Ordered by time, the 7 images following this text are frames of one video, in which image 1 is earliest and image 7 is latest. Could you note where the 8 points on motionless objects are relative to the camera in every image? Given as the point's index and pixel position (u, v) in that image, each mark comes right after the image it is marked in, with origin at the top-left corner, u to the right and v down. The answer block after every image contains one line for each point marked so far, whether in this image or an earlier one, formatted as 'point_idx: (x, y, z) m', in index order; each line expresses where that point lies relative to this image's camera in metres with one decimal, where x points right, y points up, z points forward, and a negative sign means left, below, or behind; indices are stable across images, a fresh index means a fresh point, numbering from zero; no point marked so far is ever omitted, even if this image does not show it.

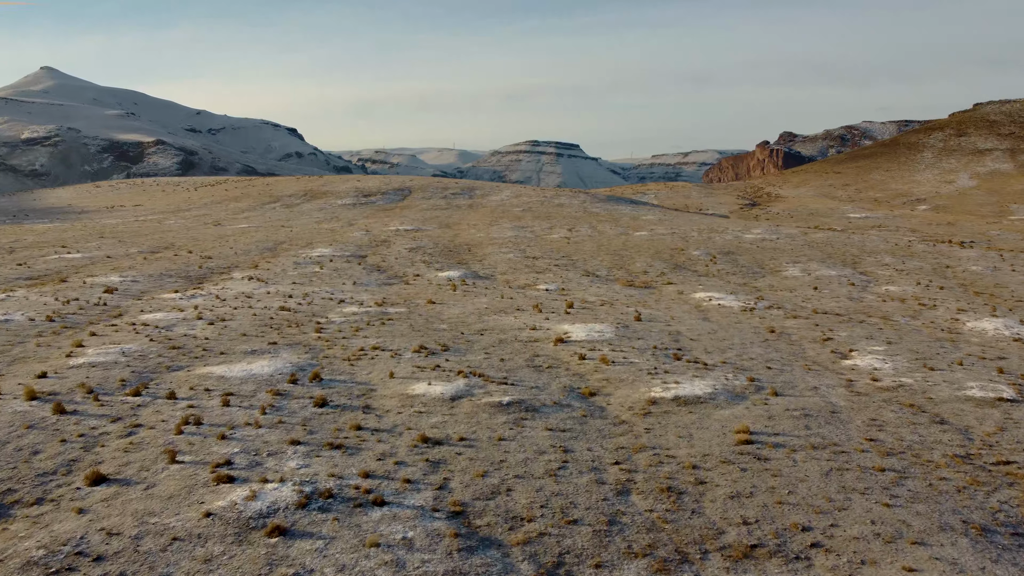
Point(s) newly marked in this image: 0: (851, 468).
0: (+7.0, -3.7, +17.1) m
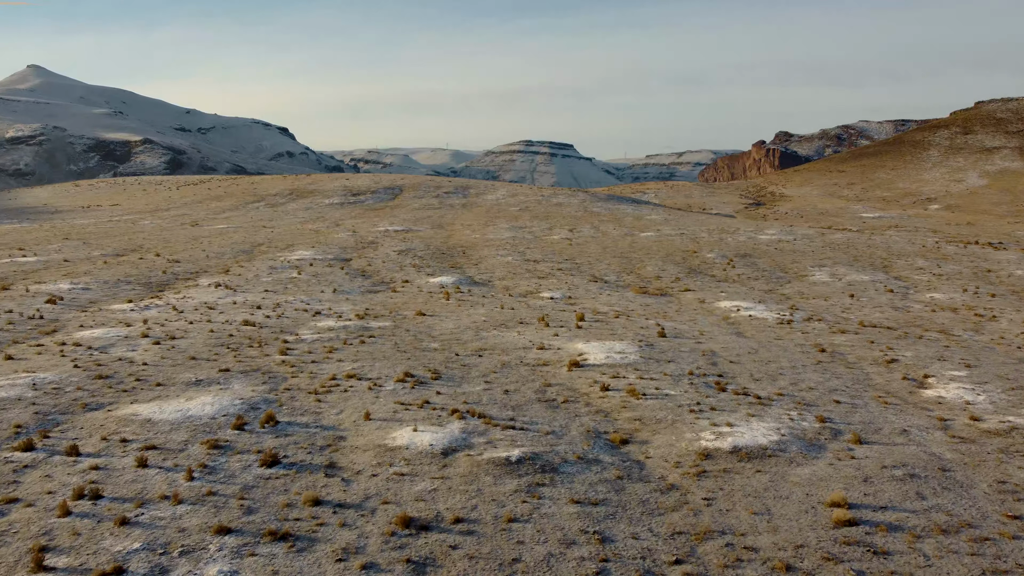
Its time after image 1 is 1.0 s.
0: (+7.2, -4.1, +12.1) m
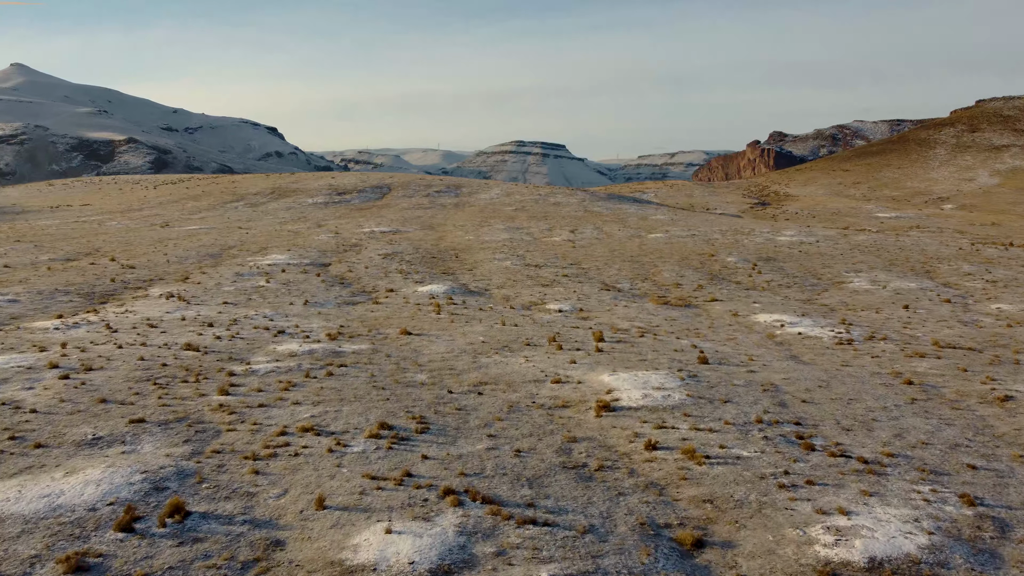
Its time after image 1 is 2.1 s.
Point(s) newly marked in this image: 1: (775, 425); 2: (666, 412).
0: (+7.6, -4.5, +6.3) m
1: (+5.6, -2.9, +17.9) m
2: (+3.4, -2.7, +18.6) m
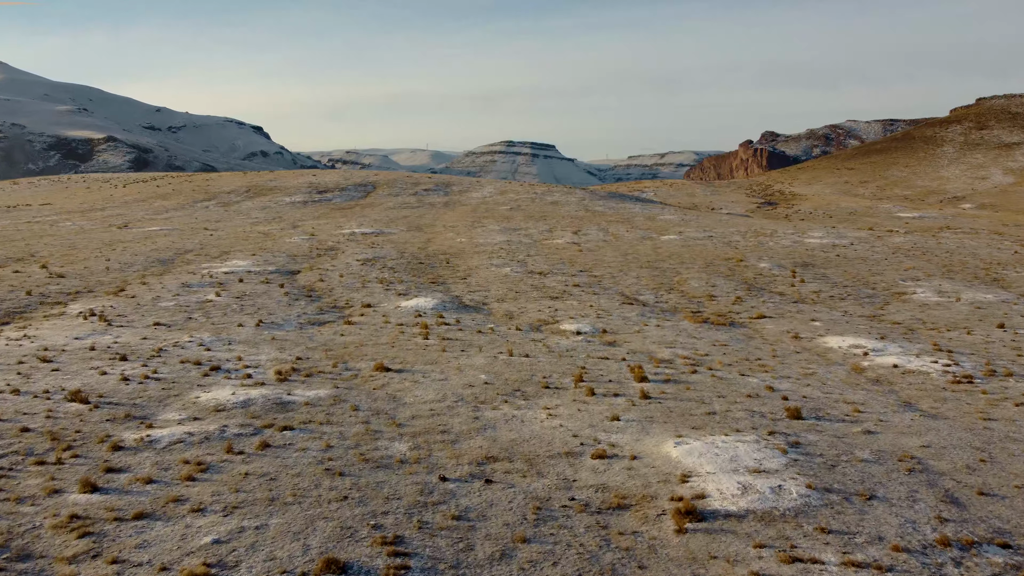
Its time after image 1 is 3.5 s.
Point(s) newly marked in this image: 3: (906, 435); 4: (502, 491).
0: (+8.2, -5.0, -0.6) m
1: (+6.1, -3.4, +11.0) m
2: (+3.9, -3.3, +11.7) m
3: (+7.8, -2.9, +16.6) m
4: (-0.2, -3.2, +13.1) m
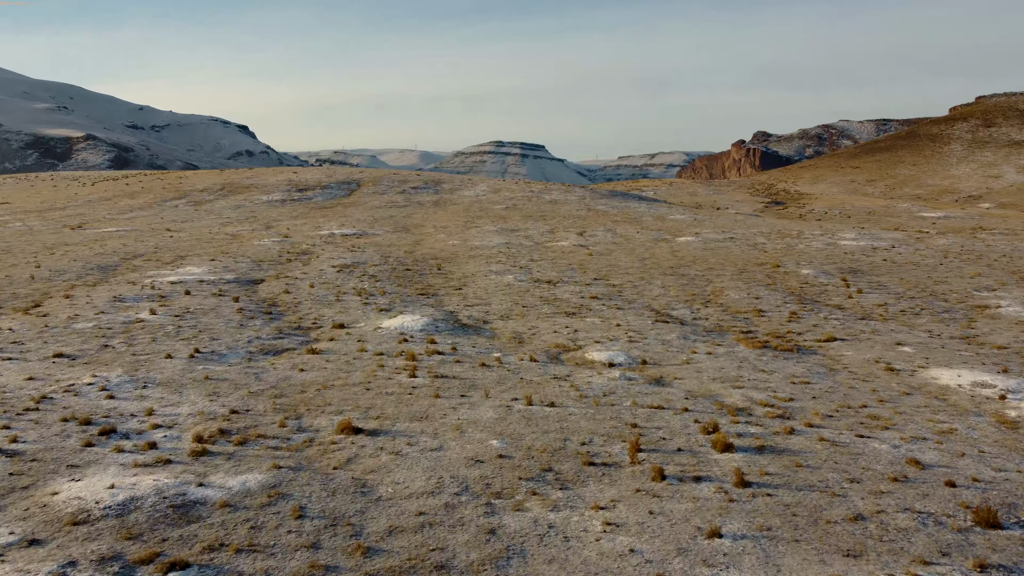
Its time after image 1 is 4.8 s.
0: (+8.9, -5.4, -6.8) m
1: (+6.6, -3.9, +4.7) m
2: (+4.4, -3.7, +5.3) m
3: (+8.3, -3.3, +10.3) m
4: (+0.4, -3.6, +6.7) m
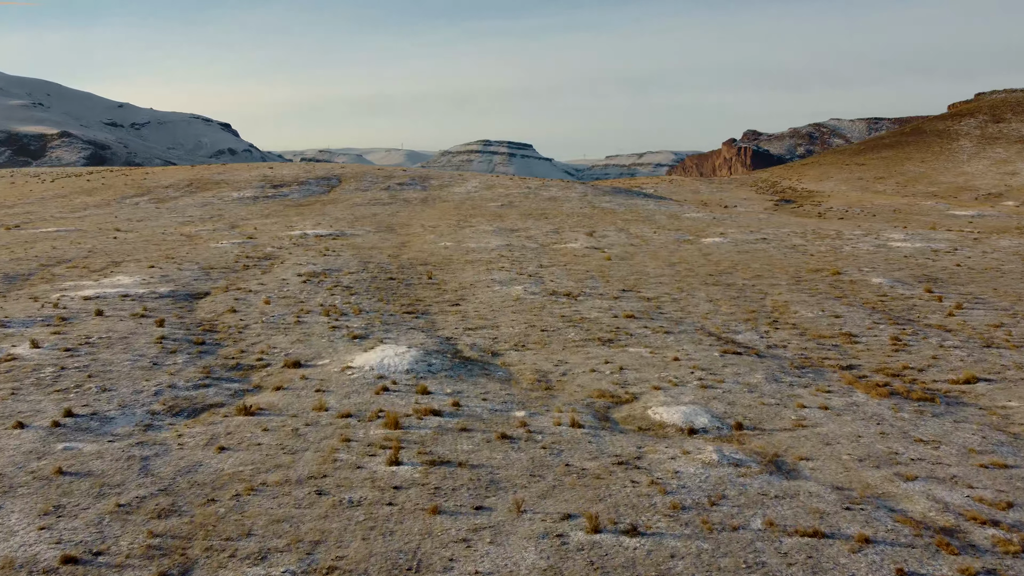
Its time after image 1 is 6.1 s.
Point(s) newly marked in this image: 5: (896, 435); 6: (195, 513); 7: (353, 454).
0: (+9.9, -5.9, -13.8) m
1: (+7.4, -4.4, -2.3) m
2: (+5.2, -4.2, -1.7) m
3: (+9.0, -3.8, +3.3) m
4: (+1.2, -4.1, -0.4) m
5: (+6.6, -2.5, +14.6) m
6: (-3.9, -2.7, +10.5) m
7: (-2.4, -2.5, +12.8) m
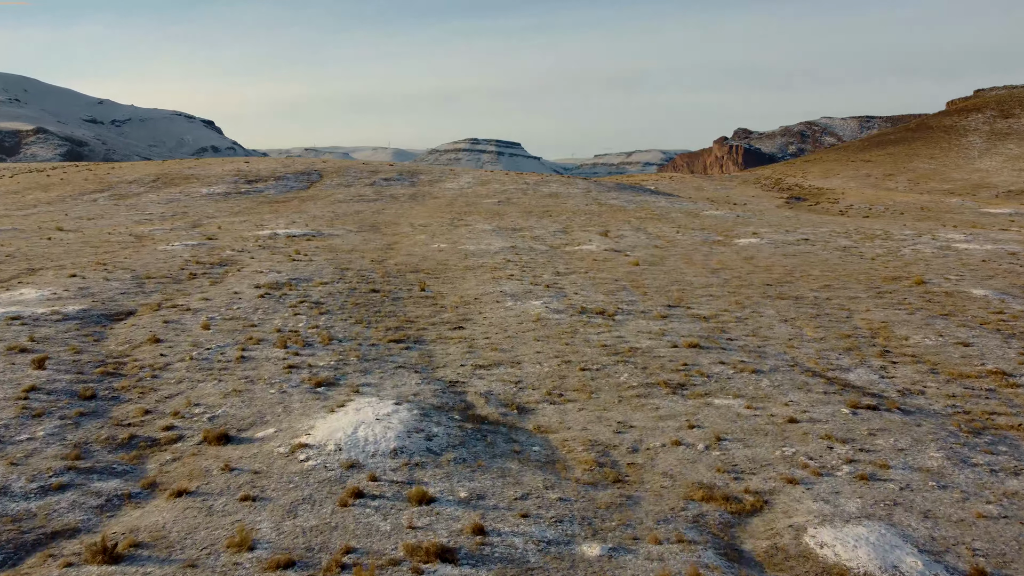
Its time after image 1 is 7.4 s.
0: (+11.0, -6.4, -20.1) m
1: (+8.4, -4.9, -8.6) m
2: (+6.2, -4.7, -8.1) m
3: (+9.9, -4.3, -2.9) m
4: (+2.1, -4.6, -6.8) m
5: (+7.3, -2.9, +8.3) m
6: (-3.2, -3.2, +4.0) m
7: (-1.7, -2.9, +6.3) m
